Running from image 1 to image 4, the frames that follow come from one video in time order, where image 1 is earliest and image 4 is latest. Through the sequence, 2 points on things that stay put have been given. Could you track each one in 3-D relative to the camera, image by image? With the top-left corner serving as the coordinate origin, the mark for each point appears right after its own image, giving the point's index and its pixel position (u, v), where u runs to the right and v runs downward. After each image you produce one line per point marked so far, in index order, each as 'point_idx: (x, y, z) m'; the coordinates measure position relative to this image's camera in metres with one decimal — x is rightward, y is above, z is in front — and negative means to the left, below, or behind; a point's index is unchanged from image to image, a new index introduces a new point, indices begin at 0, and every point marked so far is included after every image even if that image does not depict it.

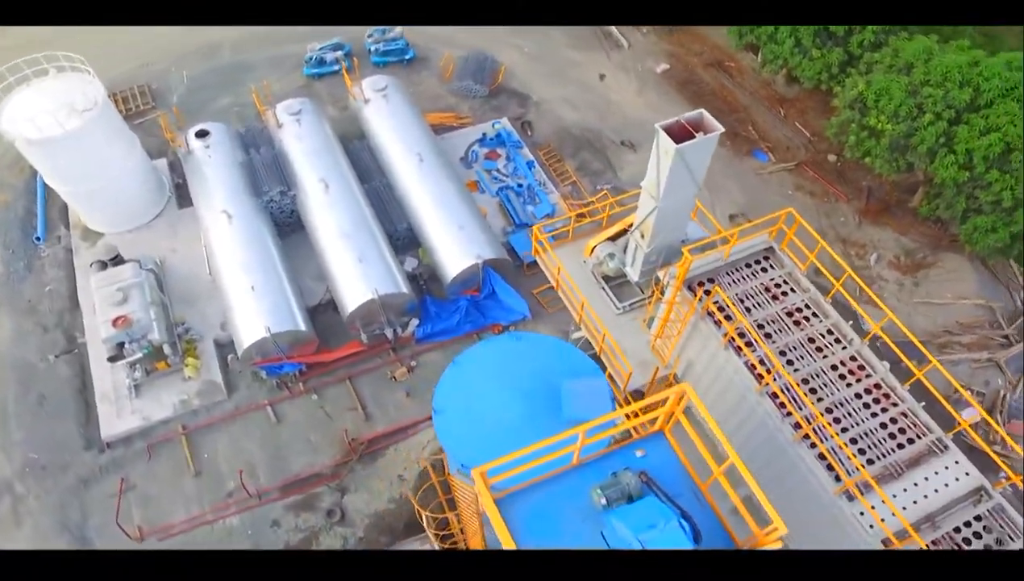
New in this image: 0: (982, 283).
0: (+8.8, +0.1, +16.3) m
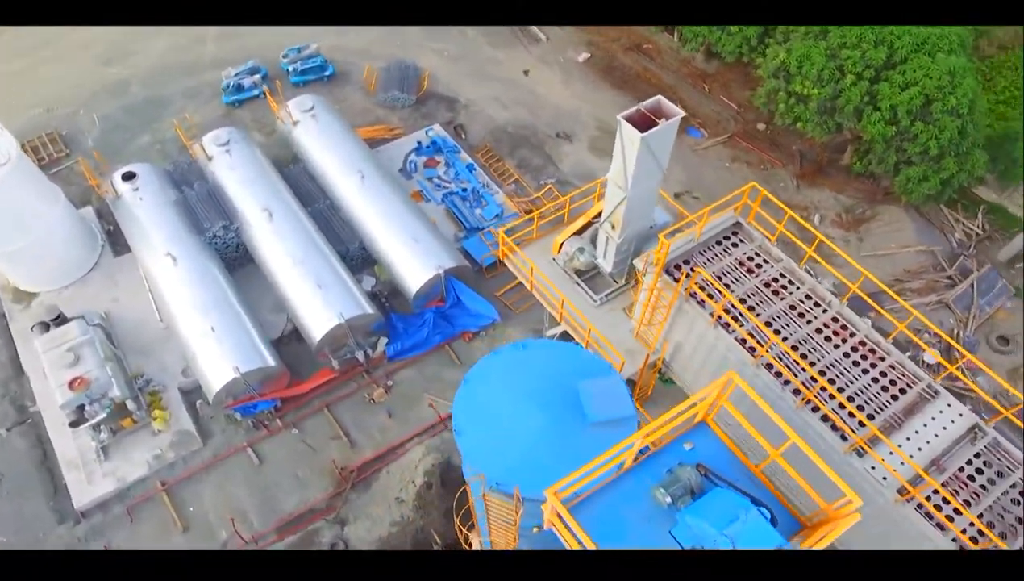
0: (+8.0, +1.2, +17.1) m
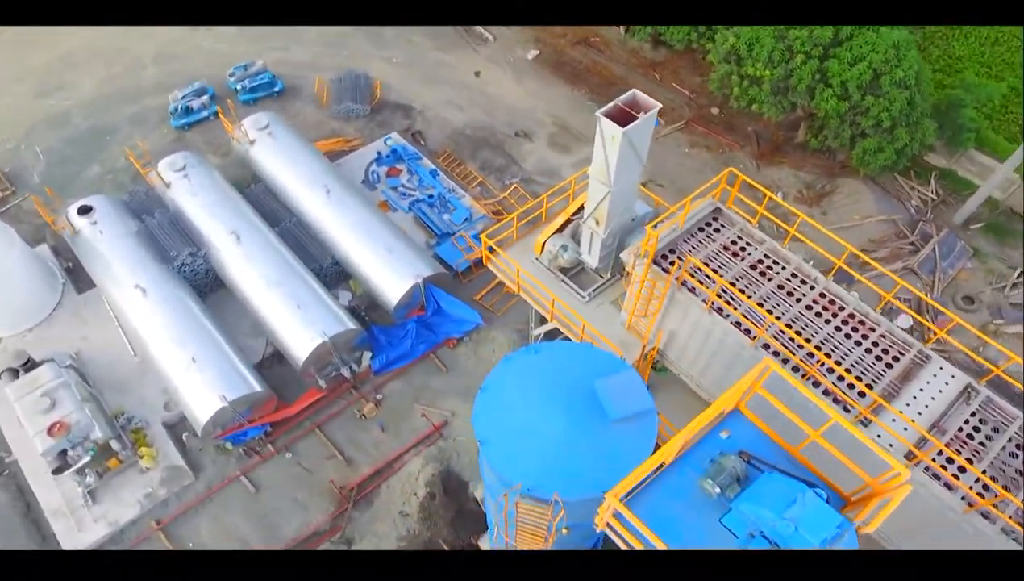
0: (+7.4, +1.8, +17.7) m
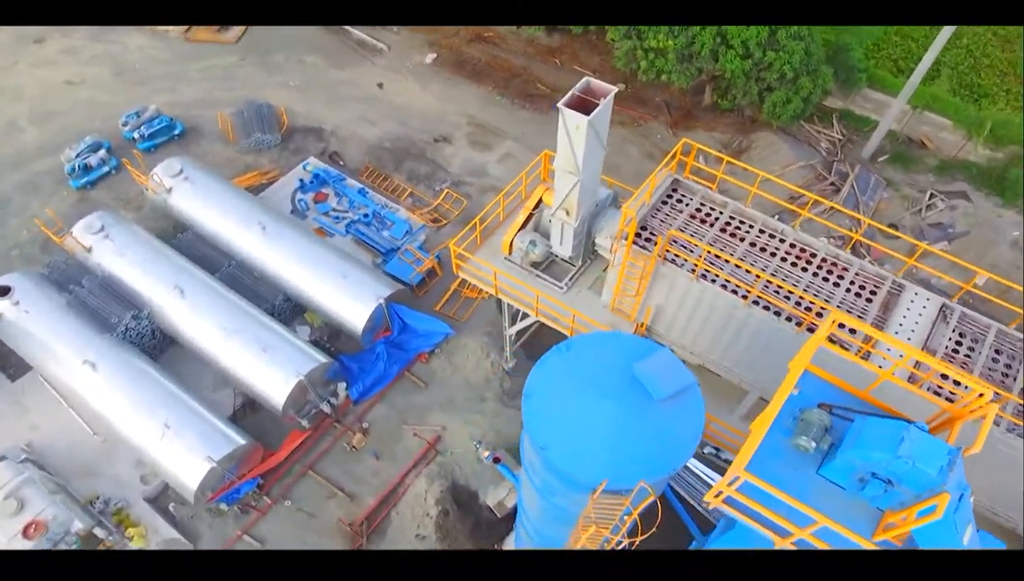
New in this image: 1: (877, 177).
0: (+5.9, +3.0, +18.6) m
1: (+7.5, +2.3, +18.0) m
